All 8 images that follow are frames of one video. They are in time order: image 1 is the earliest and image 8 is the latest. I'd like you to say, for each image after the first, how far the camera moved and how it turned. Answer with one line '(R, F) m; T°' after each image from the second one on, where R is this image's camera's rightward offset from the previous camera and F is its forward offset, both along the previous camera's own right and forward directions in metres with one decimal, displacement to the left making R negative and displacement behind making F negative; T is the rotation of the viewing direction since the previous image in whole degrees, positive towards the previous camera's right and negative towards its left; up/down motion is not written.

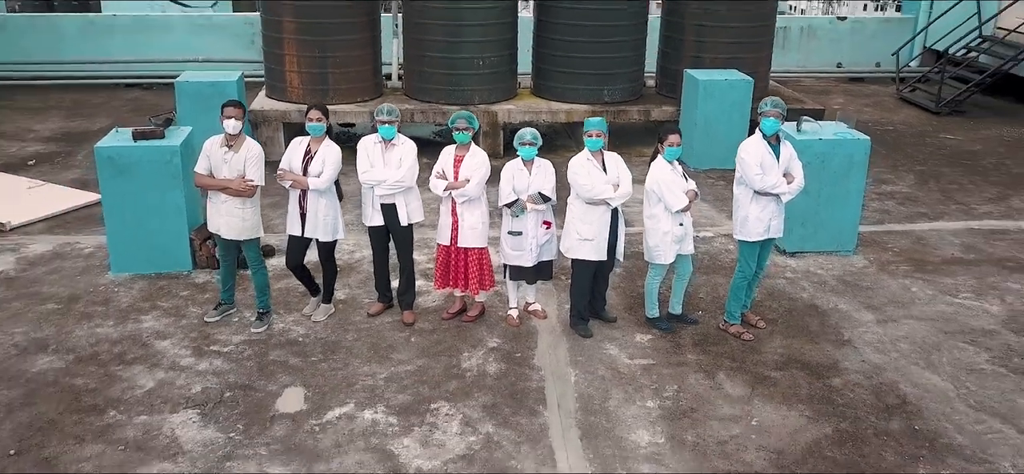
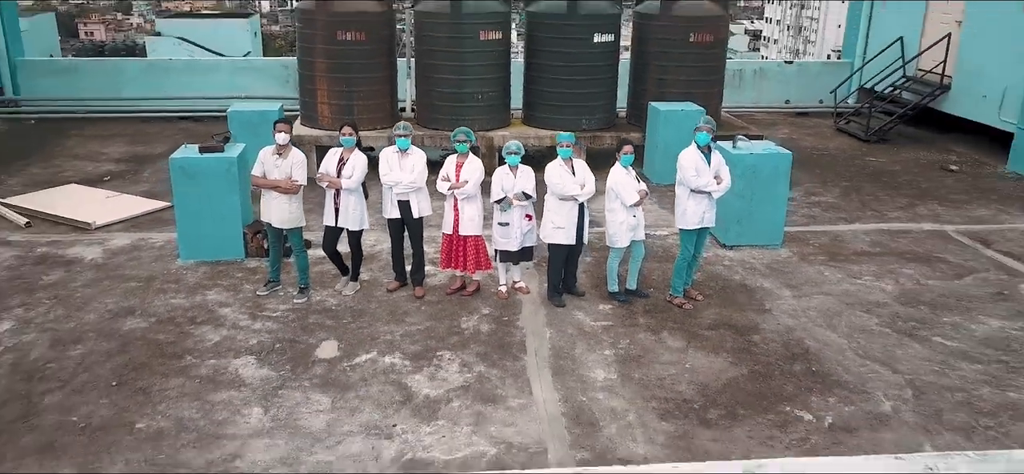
(+0.1, -1.2) m; 0°
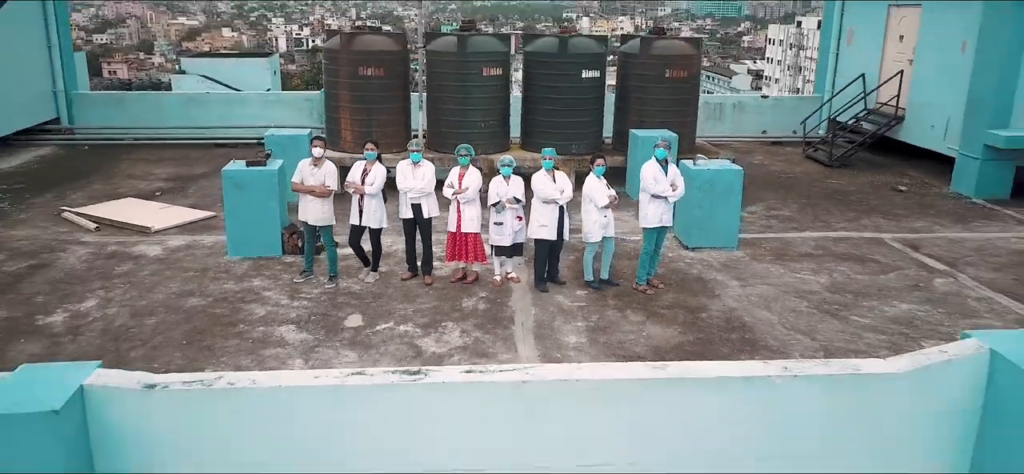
(+0.2, -1.2) m; -1°
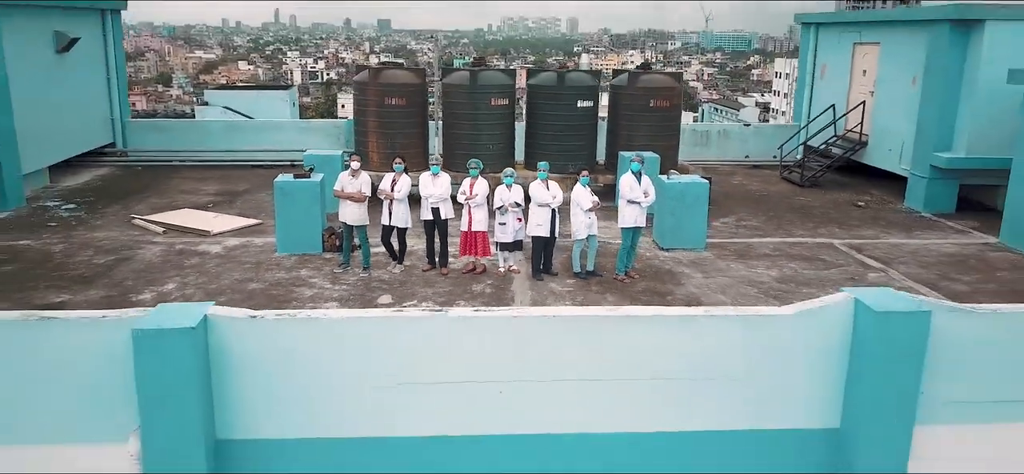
(+0.1, -1.5) m; -1°
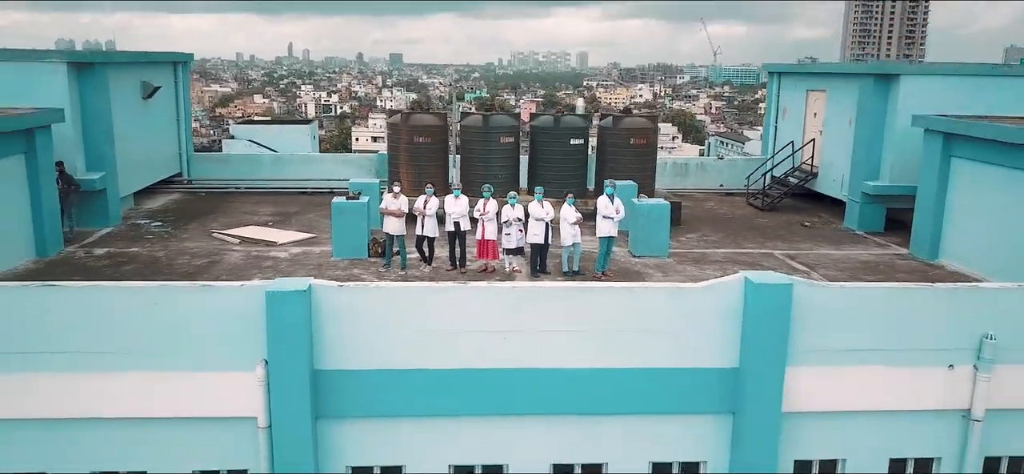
(+0.1, -2.6) m; -1°
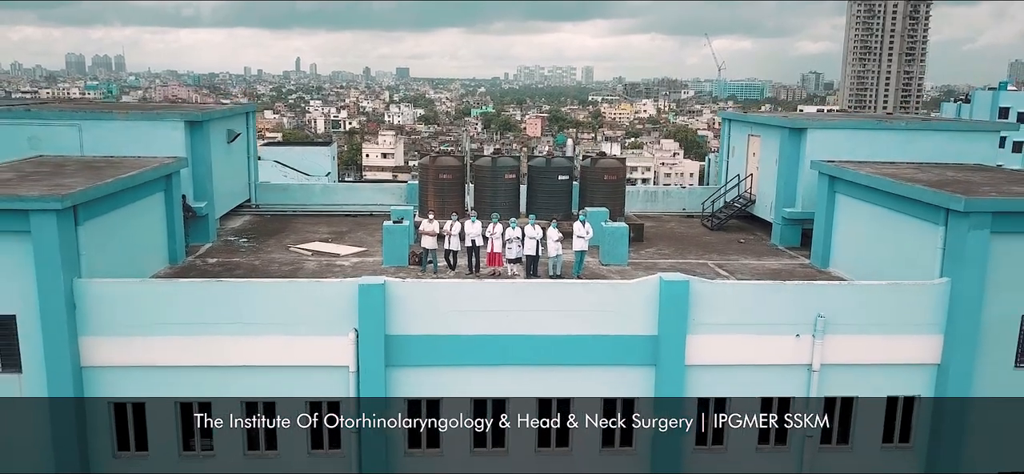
(+0.1, -4.6) m; 0°
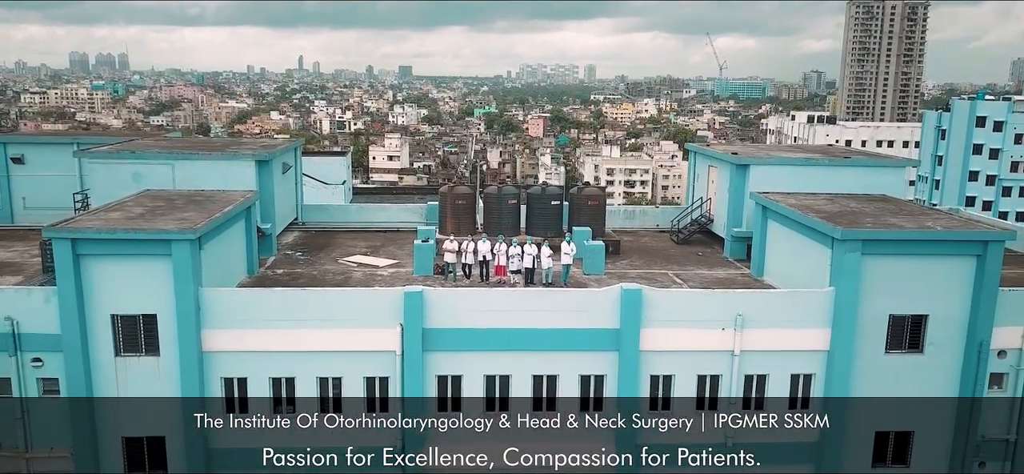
(0.0, -4.7) m; 0°
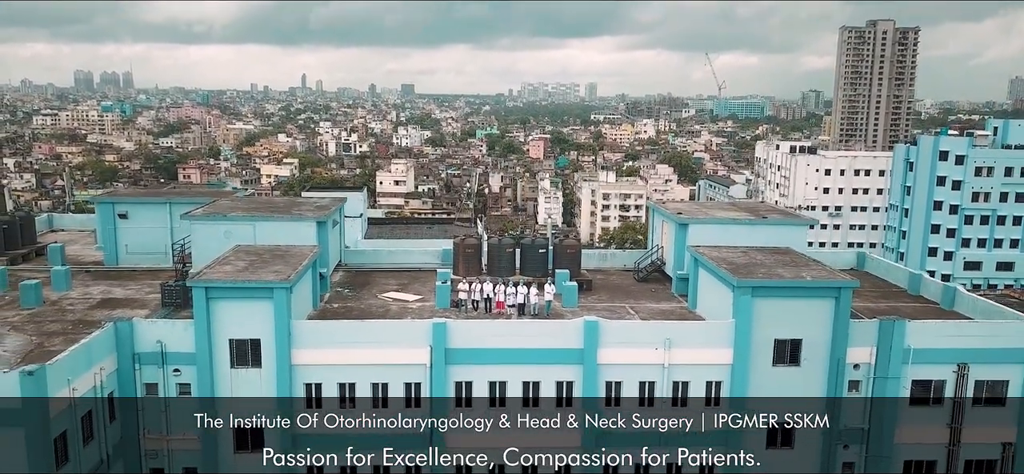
(+0.2, -7.5) m; 0°
